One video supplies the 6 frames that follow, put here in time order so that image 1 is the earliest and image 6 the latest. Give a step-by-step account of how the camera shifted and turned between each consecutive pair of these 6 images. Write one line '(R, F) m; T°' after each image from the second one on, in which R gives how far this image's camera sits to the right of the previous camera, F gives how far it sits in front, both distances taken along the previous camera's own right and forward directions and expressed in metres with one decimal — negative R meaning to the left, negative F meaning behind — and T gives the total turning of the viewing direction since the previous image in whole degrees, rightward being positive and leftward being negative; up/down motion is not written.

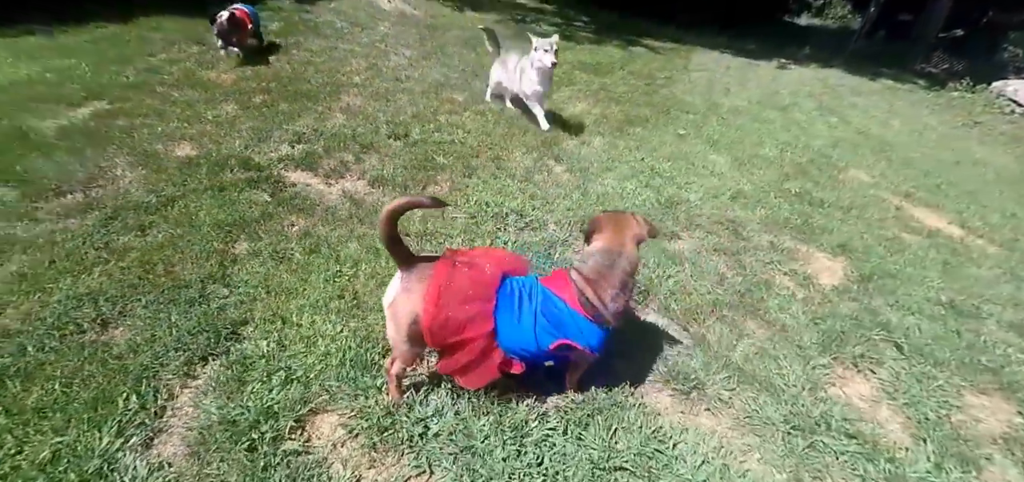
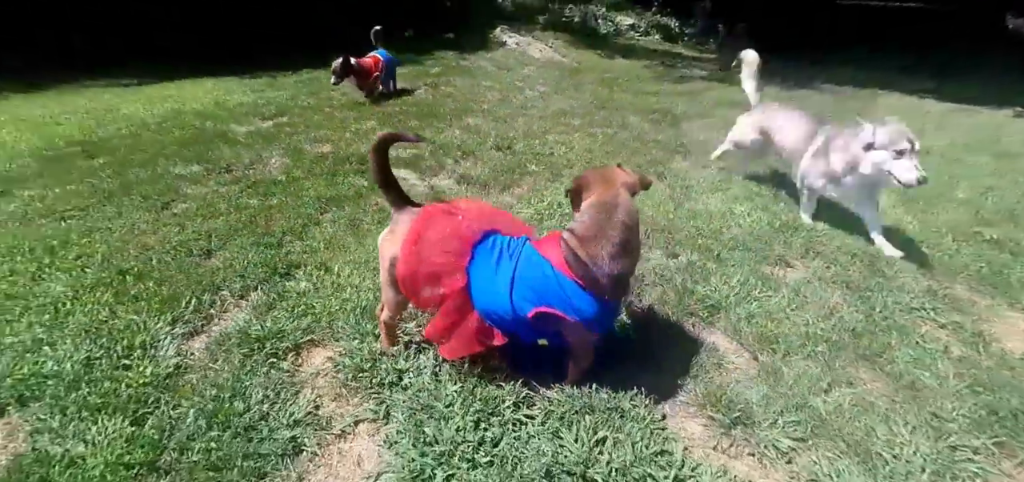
(+0.6, +0.3) m; -19°
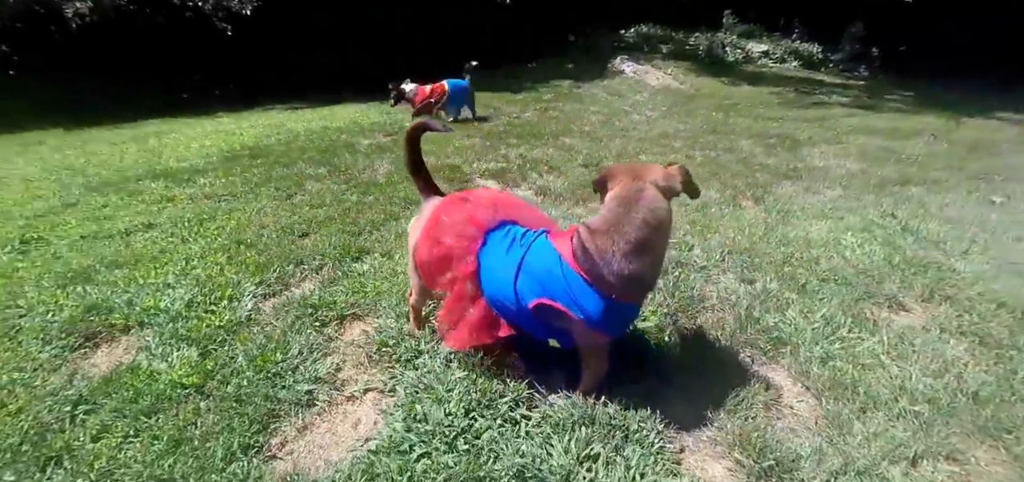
(+0.4, +0.1) m; -15°
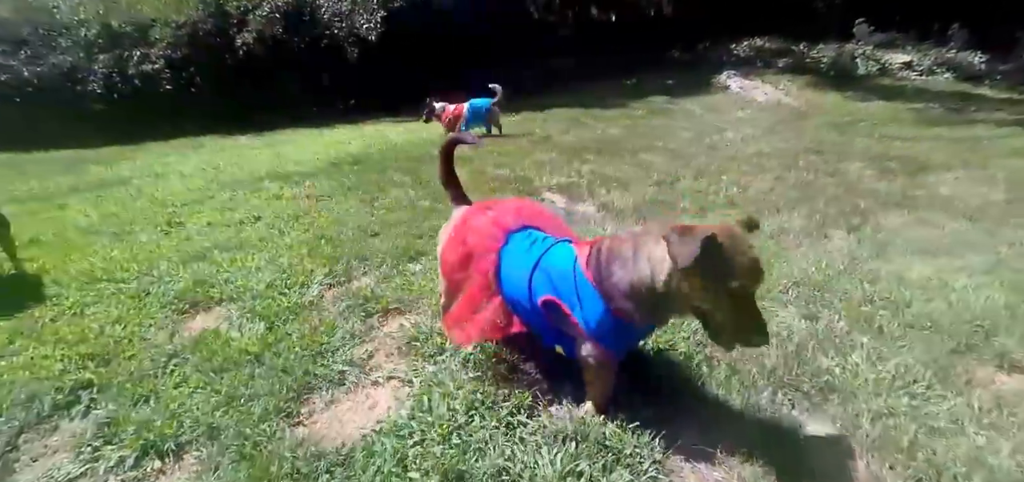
(+0.3, 0.0) m; -12°
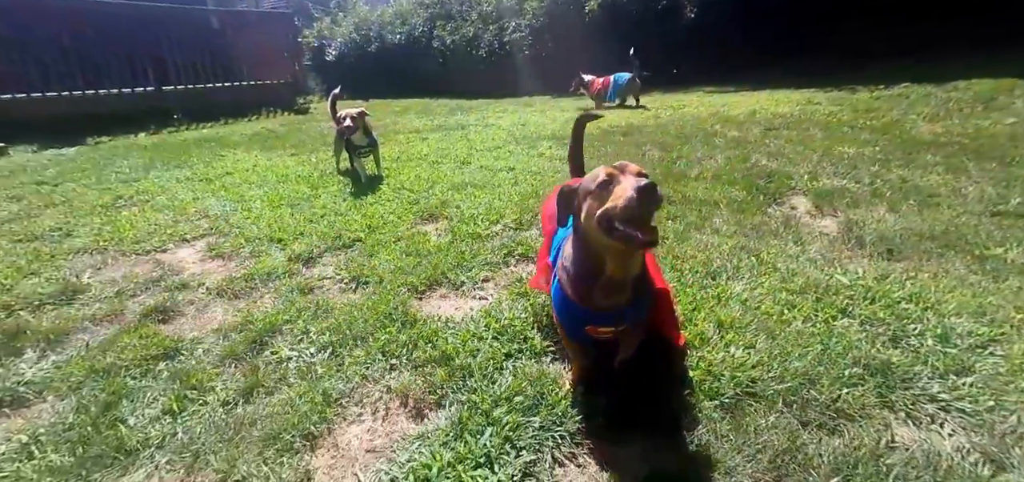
(+1.1, +0.1) m; -40°
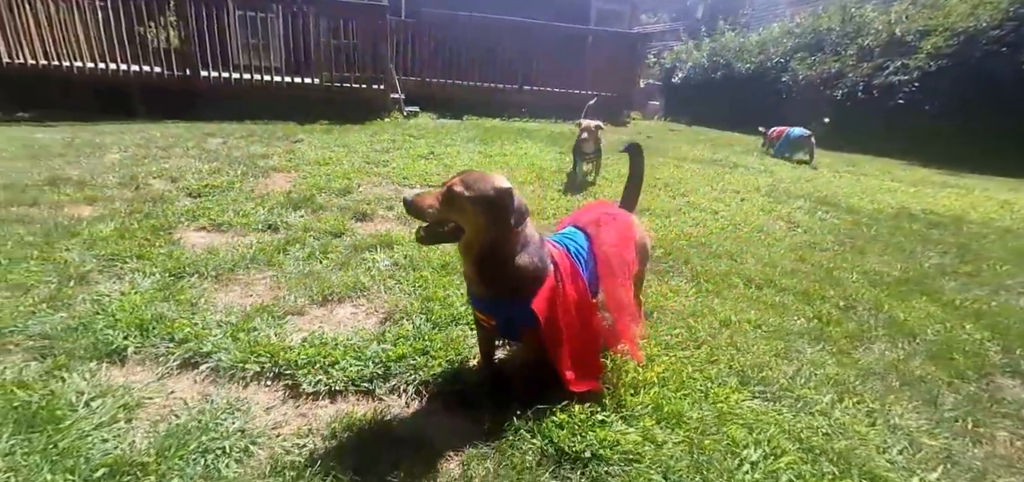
(+1.3, +0.1) m; -35°
